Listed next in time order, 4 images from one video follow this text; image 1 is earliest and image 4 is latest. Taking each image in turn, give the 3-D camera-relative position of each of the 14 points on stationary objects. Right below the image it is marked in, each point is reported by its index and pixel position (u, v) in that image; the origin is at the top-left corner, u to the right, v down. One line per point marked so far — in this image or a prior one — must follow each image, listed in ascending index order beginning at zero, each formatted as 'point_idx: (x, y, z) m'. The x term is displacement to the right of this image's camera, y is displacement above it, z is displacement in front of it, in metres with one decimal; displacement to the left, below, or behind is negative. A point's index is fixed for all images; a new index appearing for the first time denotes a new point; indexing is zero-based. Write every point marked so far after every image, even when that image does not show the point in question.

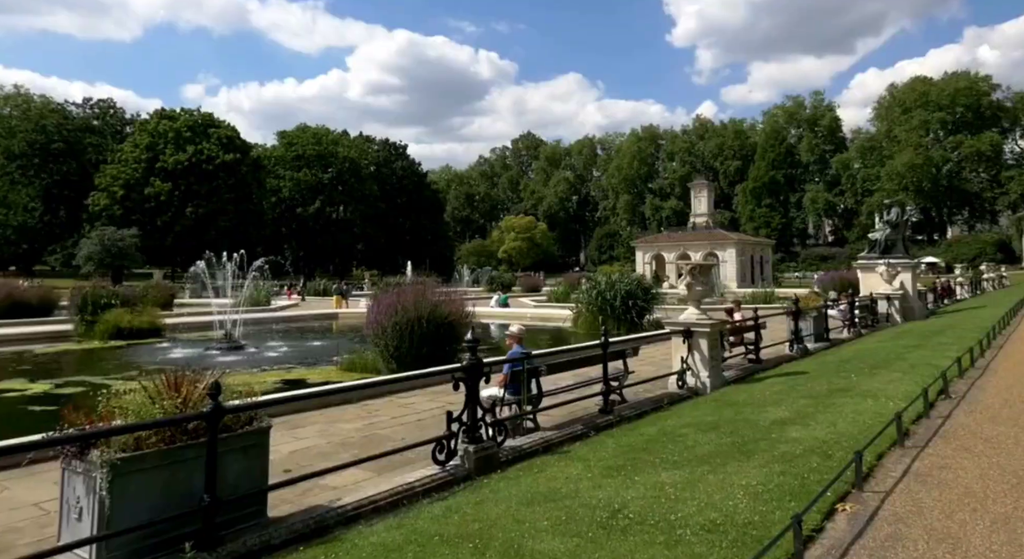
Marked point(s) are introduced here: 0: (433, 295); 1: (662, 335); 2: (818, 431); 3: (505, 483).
0: (-1.5, -0.3, +13.4) m
1: (+2.1, -0.8, +9.8) m
2: (+2.6, -1.3, +6.0) m
3: (-0.1, -1.5, +5.1) m
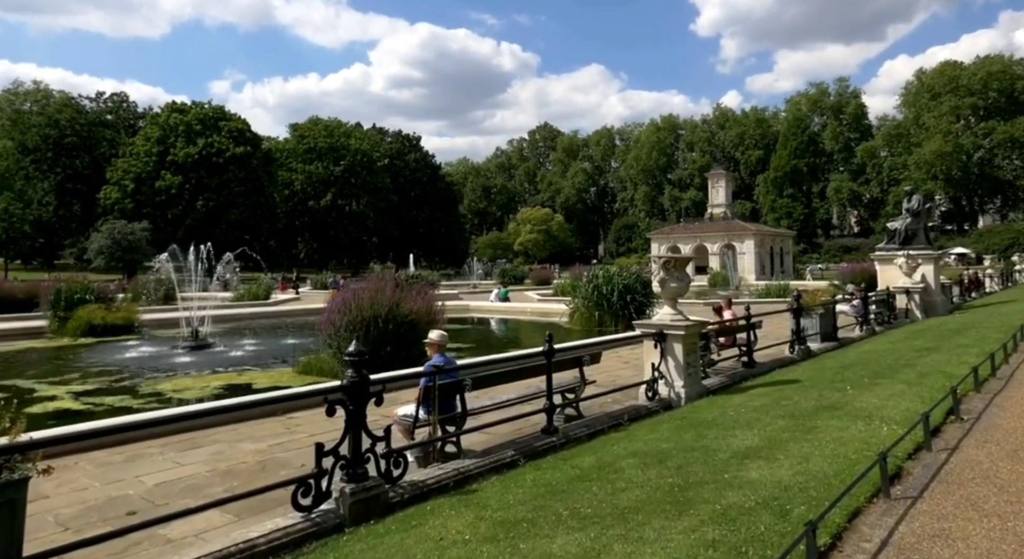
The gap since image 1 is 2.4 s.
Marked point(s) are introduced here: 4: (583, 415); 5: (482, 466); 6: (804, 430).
0: (-2.1, -0.2, +12.2) m
1: (+1.4, -0.7, +8.6) m
2: (+1.8, -1.3, +4.7) m
3: (-0.8, -1.5, +4.0) m
4: (+0.8, -1.5, +7.9) m
5: (-0.2, -1.5, +5.7) m
6: (+2.5, -1.3, +5.9) m
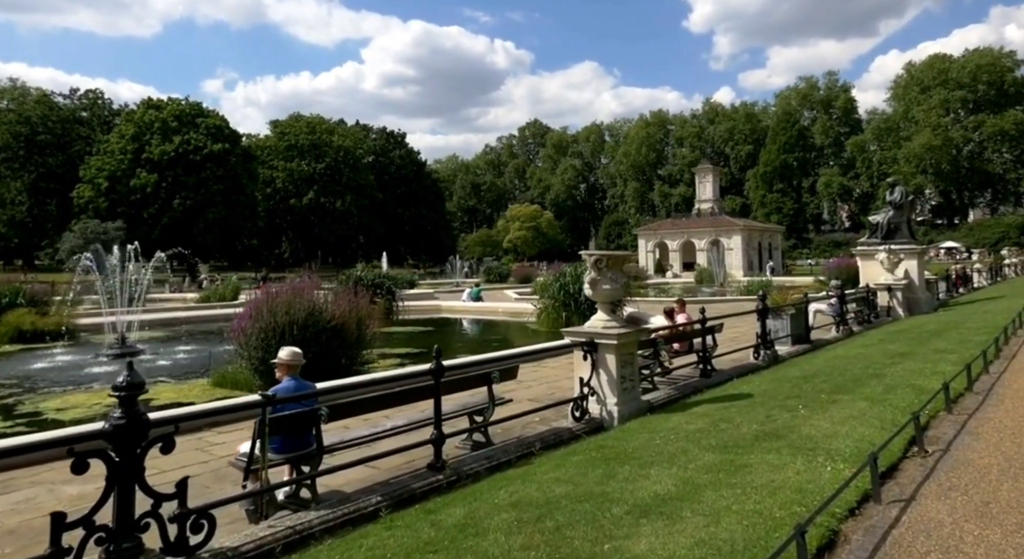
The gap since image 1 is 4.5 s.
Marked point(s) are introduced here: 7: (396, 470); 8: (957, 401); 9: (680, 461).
0: (-3.1, -0.3, +11.1) m
1: (+0.4, -0.7, +7.4) m
2: (+0.9, -1.3, +3.6) m
3: (-1.8, -1.5, +2.8) m
4: (-0.2, -1.5, +6.8) m
5: (-1.2, -1.6, +4.6) m
6: (+1.5, -1.3, +4.8) m
7: (-1.0, -1.6, +6.1) m
8: (+4.2, -1.1, +6.7) m
9: (+1.3, -1.3, +5.3) m
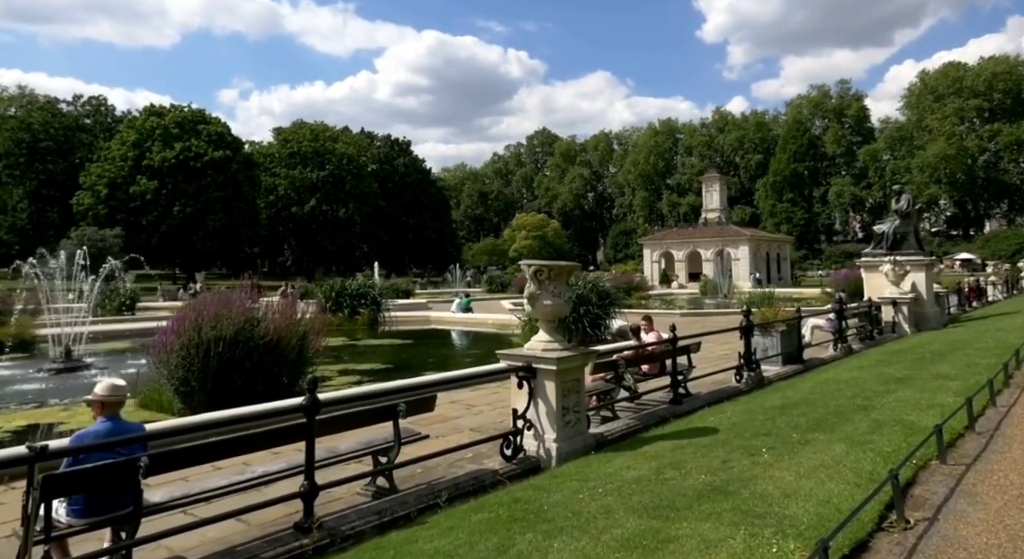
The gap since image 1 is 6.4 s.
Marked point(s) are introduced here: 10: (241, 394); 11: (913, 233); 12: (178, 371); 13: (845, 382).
0: (-3.7, -0.4, +10.1) m
1: (-0.3, -0.9, +6.4) m
2: (+0.1, -1.4, +2.5) m
3: (-2.6, -1.6, +1.8) m
4: (-0.9, -1.7, +5.7) m
5: (-2.0, -1.7, +3.6) m
6: (+0.7, -1.4, +3.7) m
7: (-1.7, -1.7, +5.0) m
8: (+3.5, -1.3, +5.6) m
9: (+0.5, -1.5, +4.2) m
10: (-3.7, -1.5, +9.6) m
11: (+11.4, +1.3, +20.1) m
12: (-4.4, -1.2, +9.4) m
13: (+4.4, -1.3, +9.2) m
